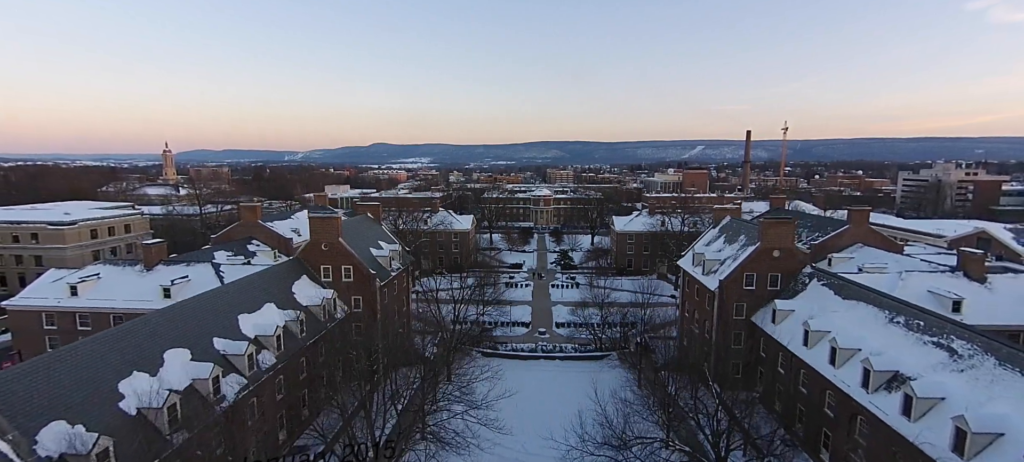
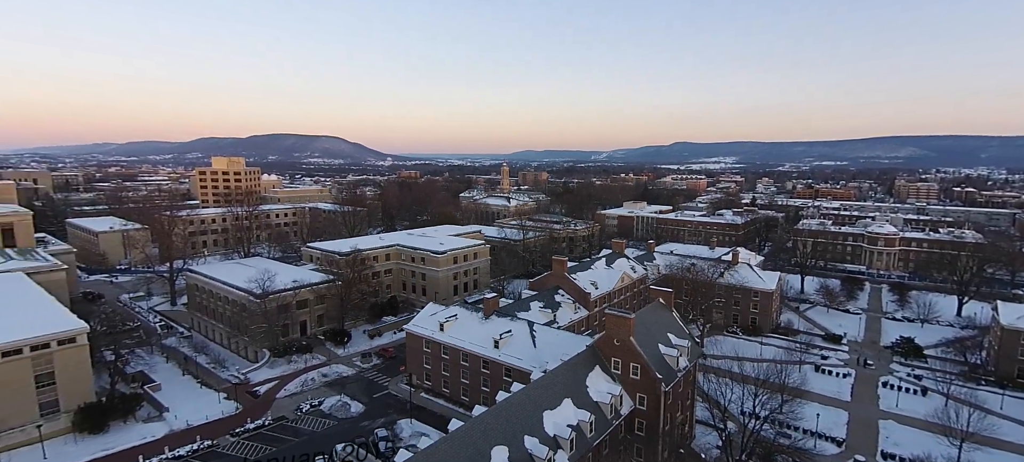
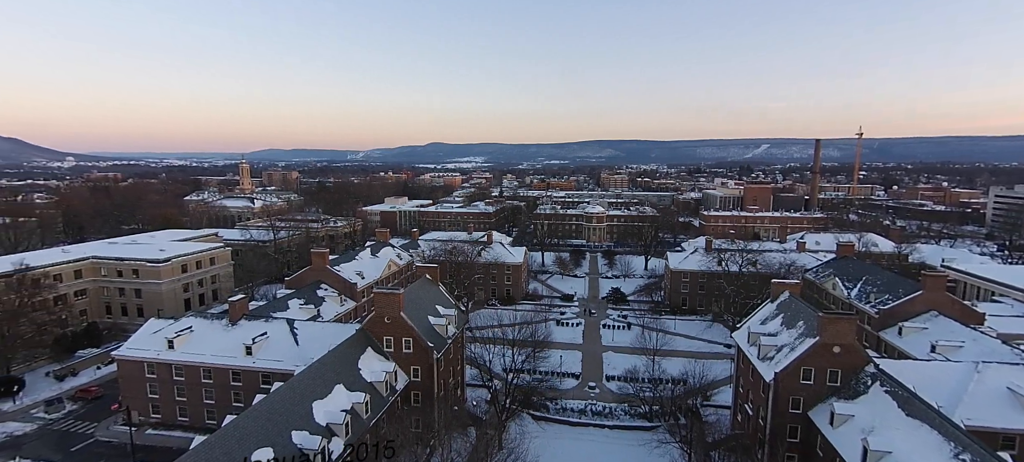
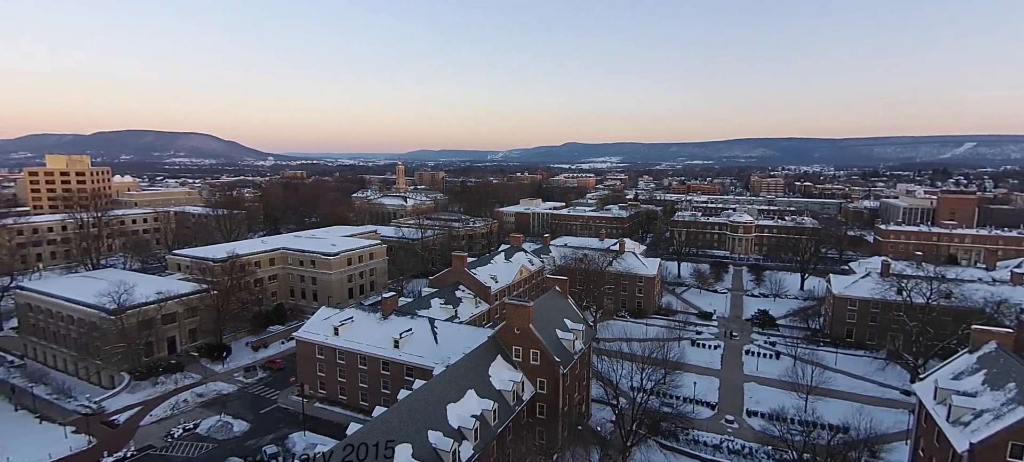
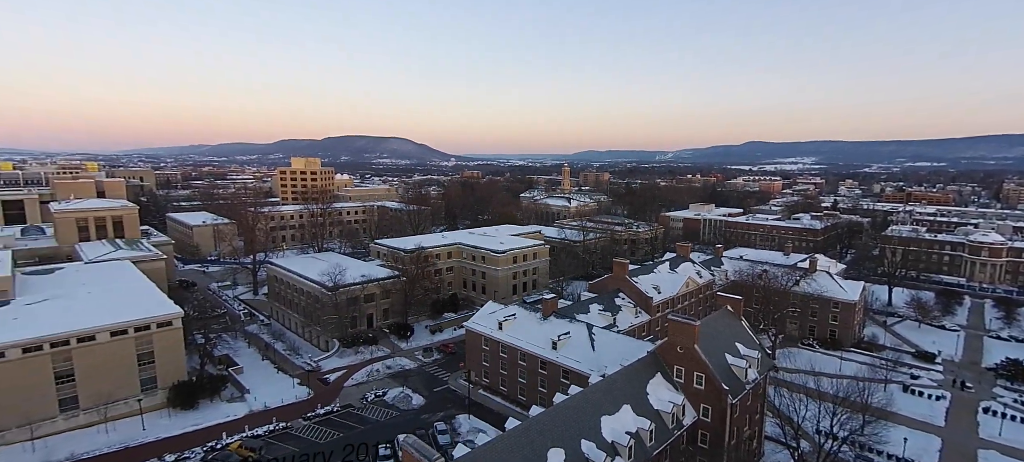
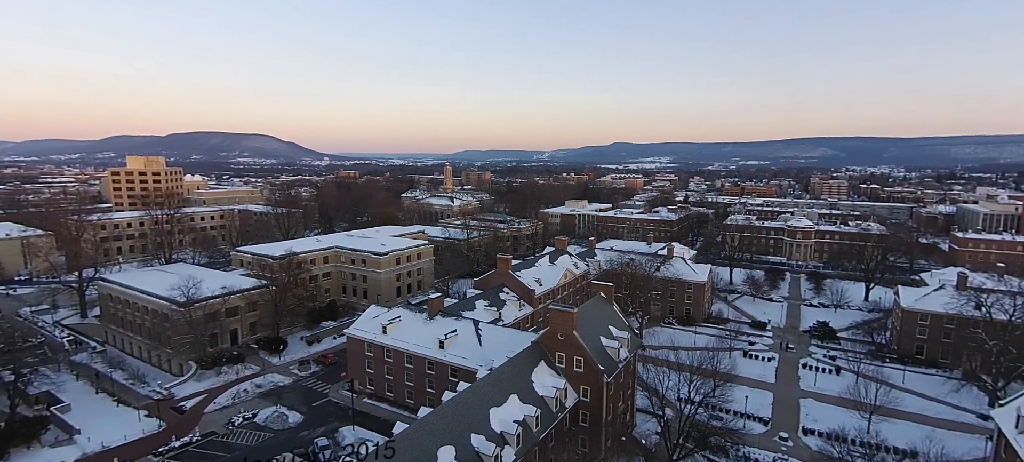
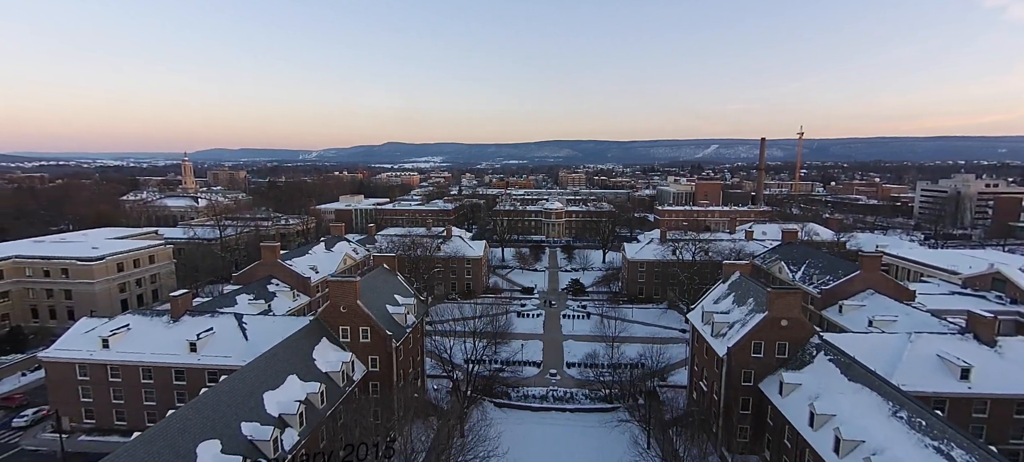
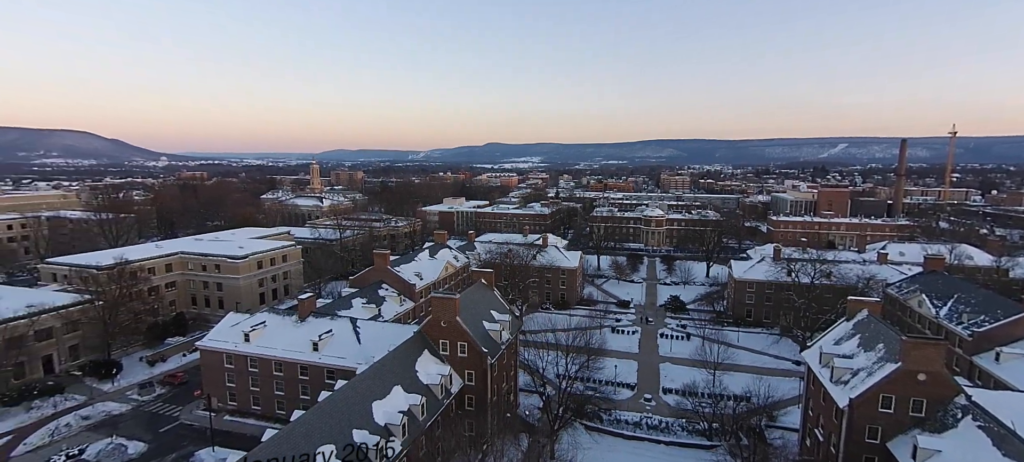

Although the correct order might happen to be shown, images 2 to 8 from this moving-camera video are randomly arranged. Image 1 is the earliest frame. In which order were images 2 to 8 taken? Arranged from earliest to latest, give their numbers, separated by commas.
7, 3, 8, 4, 6, 2, 5
